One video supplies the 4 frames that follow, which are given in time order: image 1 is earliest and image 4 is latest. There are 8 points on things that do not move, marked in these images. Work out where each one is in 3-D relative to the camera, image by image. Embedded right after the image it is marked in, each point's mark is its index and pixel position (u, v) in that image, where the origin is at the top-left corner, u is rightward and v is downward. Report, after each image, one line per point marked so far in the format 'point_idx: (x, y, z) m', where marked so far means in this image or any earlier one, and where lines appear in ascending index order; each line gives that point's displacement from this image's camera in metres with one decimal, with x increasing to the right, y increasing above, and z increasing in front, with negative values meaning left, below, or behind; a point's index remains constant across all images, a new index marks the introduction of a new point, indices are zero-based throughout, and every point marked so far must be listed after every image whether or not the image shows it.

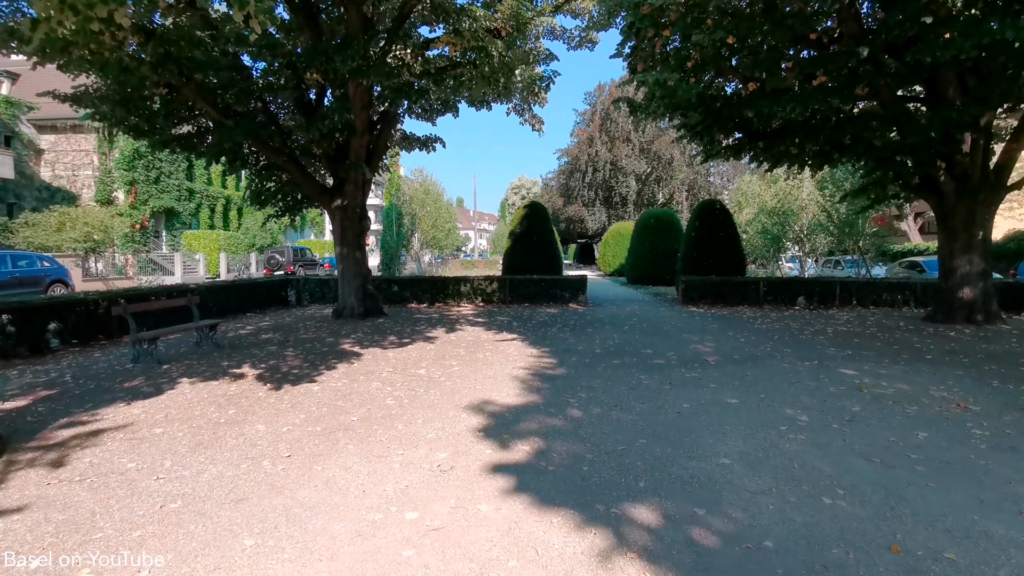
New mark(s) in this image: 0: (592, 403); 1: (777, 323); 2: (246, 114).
0: (+0.7, -1.1, +5.2) m
1: (+5.3, -0.7, +11.1) m
2: (-5.0, +3.3, +10.5) m
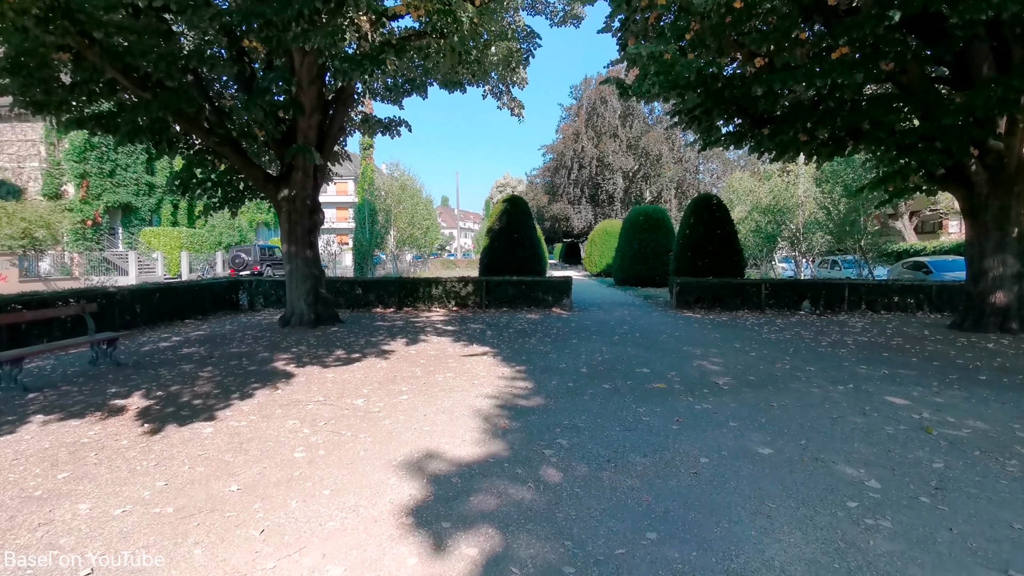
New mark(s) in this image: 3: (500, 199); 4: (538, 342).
0: (+0.4, -1.1, +3.8) m
1: (+4.8, -0.8, +9.8) m
2: (-5.4, +3.2, +8.9) m
3: (-0.3, +2.4, +15.1) m
4: (+0.4, -0.8, +8.8) m
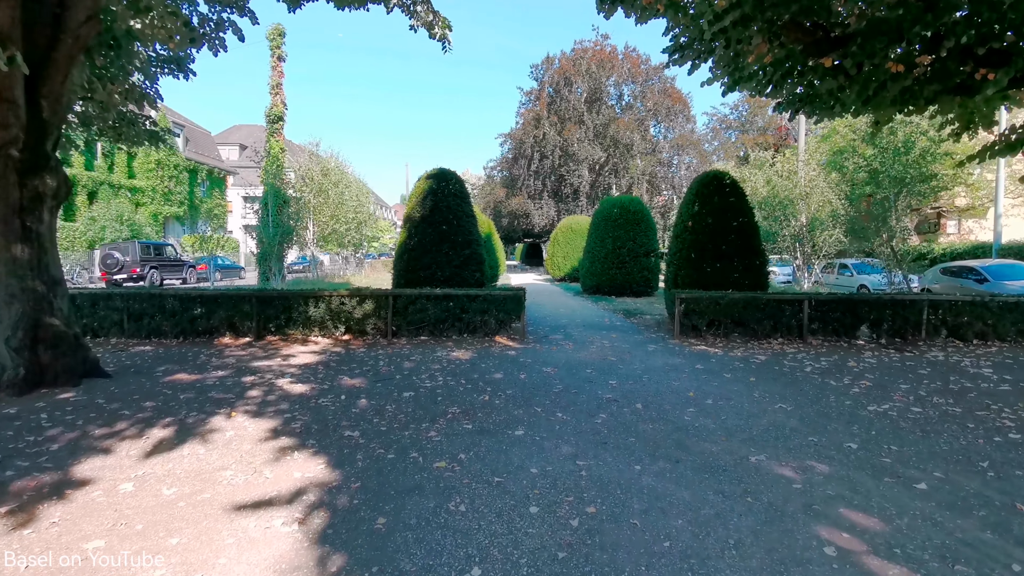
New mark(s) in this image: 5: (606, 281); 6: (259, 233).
0: (-0.2, -1.4, -0.7) m
1: (+3.8, -1.0, +5.6) m
2: (-6.3, +2.9, +4.0) m
3: (-1.7, +2.1, +10.5) m
4: (-0.5, -1.1, +4.2) m
5: (+2.8, +0.2, +16.5) m
6: (-8.5, +1.9, +18.7) m
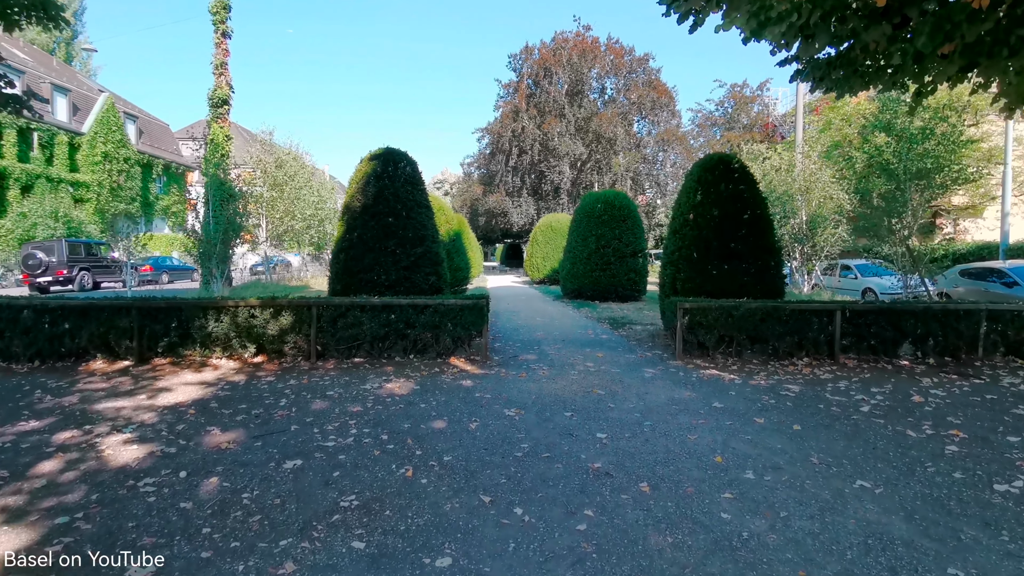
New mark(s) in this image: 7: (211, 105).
0: (-0.4, -1.5, -2.6) m
1: (+3.4, -1.1, +3.8) m
2: (-6.7, +2.8, +2.0) m
3: (-2.2, +2.0, +8.6) m
4: (-0.9, -1.2, +2.4) m
5: (+2.0, +0.1, +14.7) m
6: (-9.3, +1.8, +16.6) m
7: (-9.5, +5.8, +17.8) m
